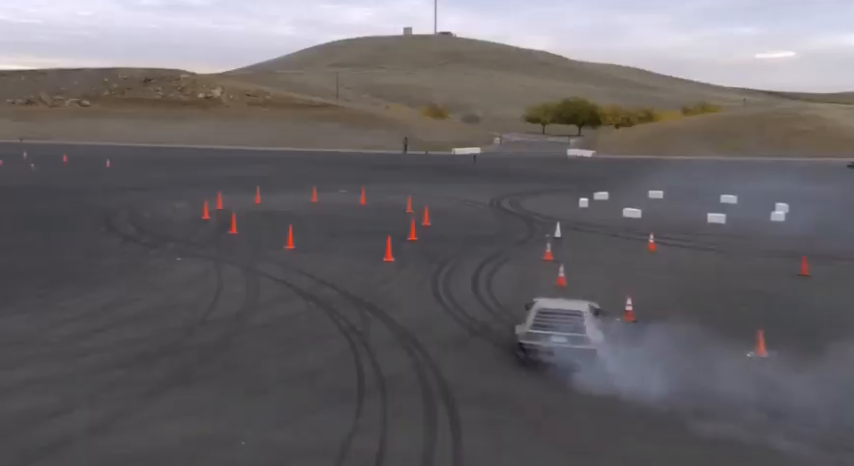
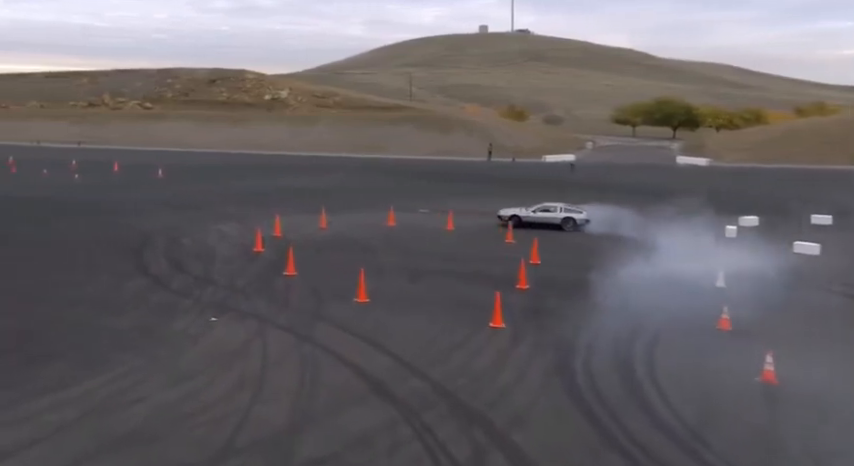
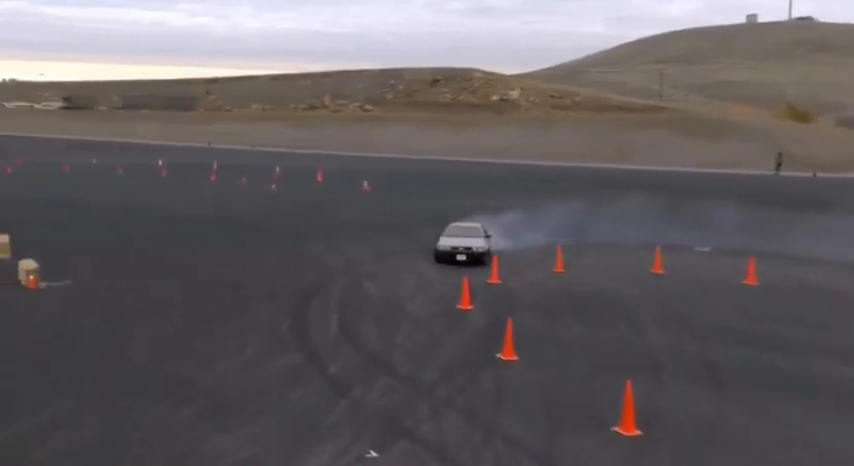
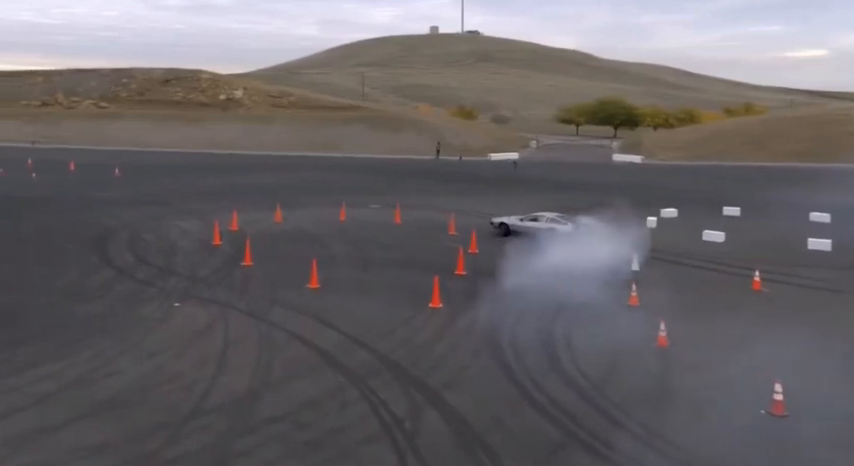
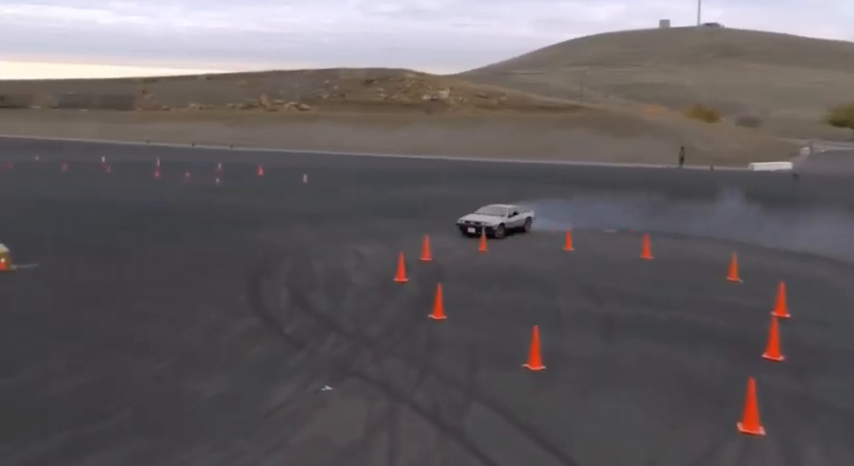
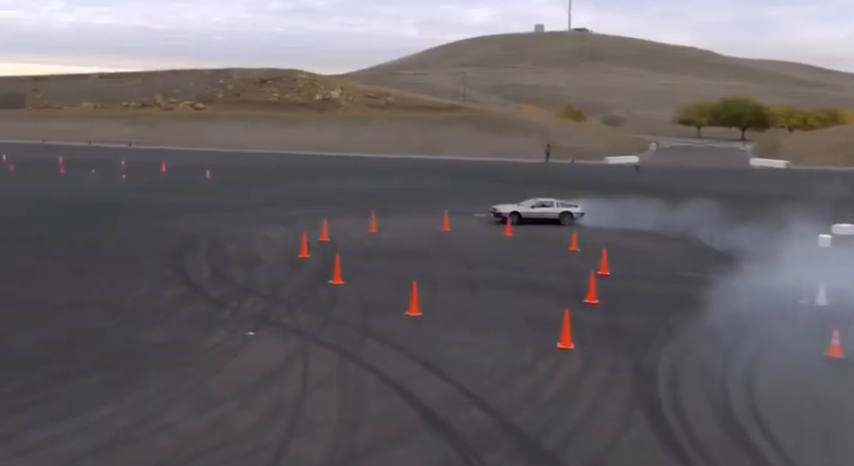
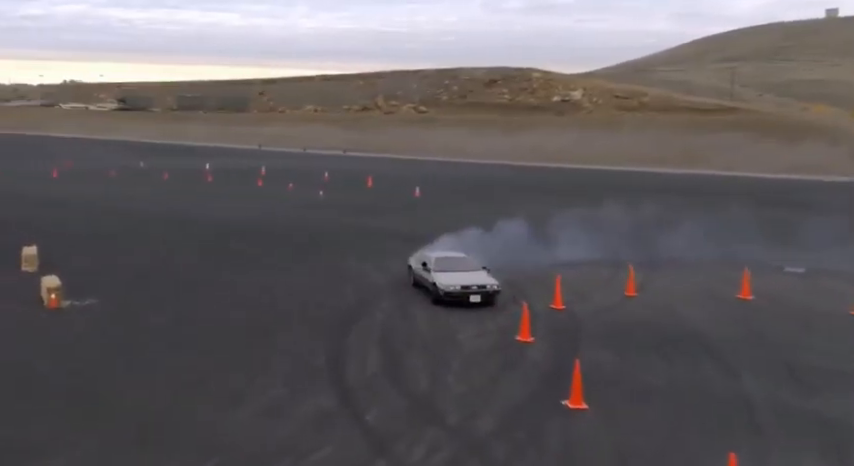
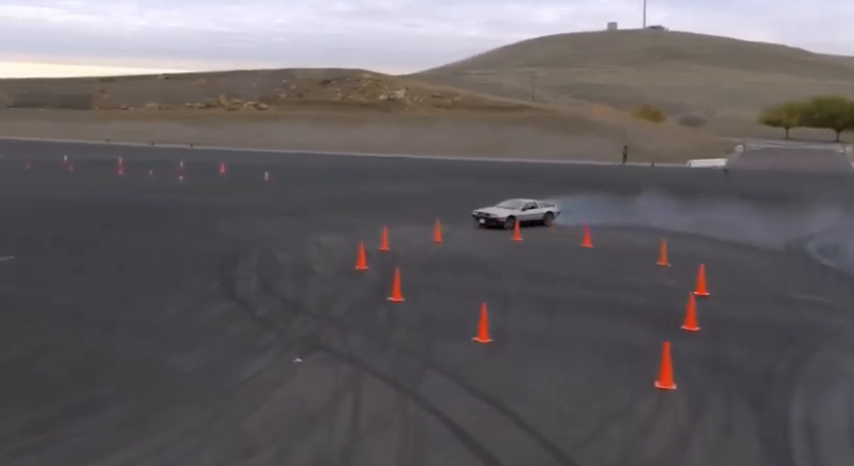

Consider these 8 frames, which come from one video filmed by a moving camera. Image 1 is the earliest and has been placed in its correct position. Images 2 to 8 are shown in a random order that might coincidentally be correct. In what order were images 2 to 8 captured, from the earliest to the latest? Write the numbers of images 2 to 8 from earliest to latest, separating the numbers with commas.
4, 2, 6, 8, 5, 3, 7
